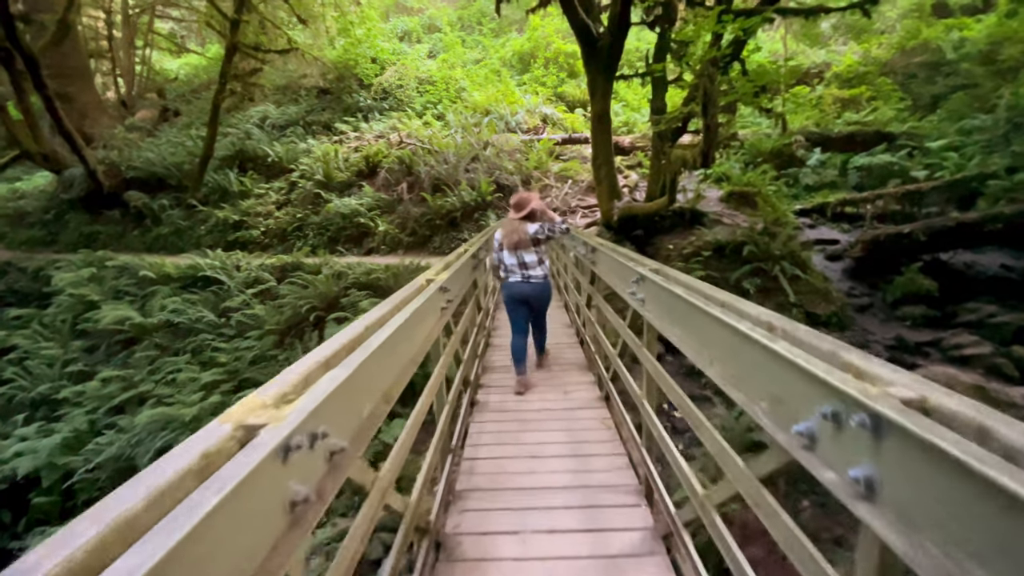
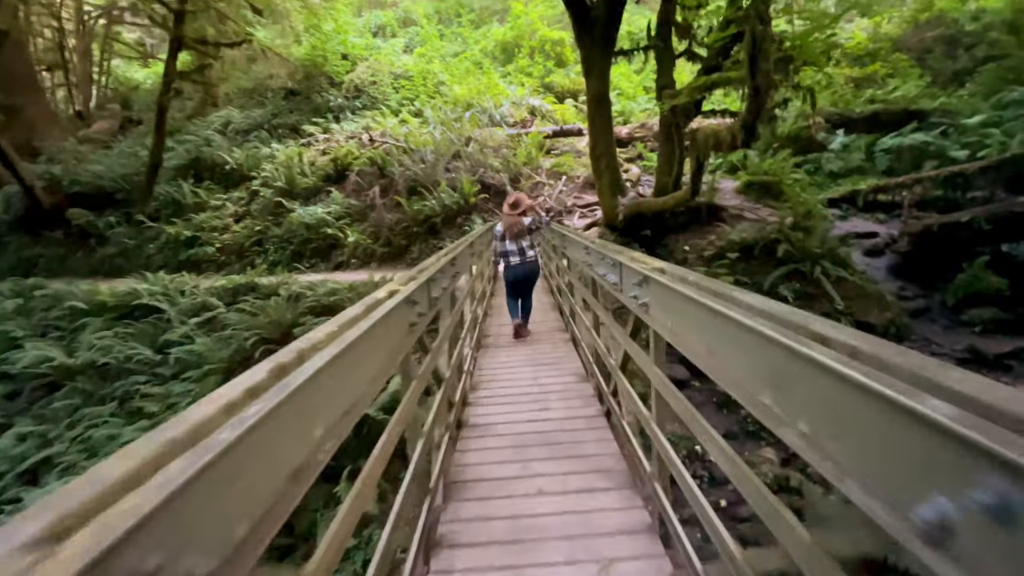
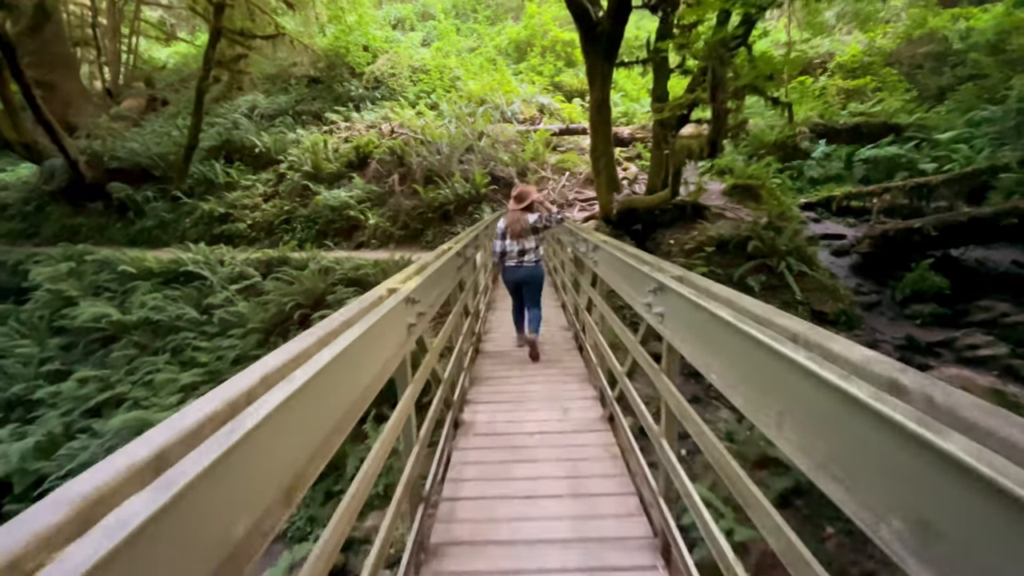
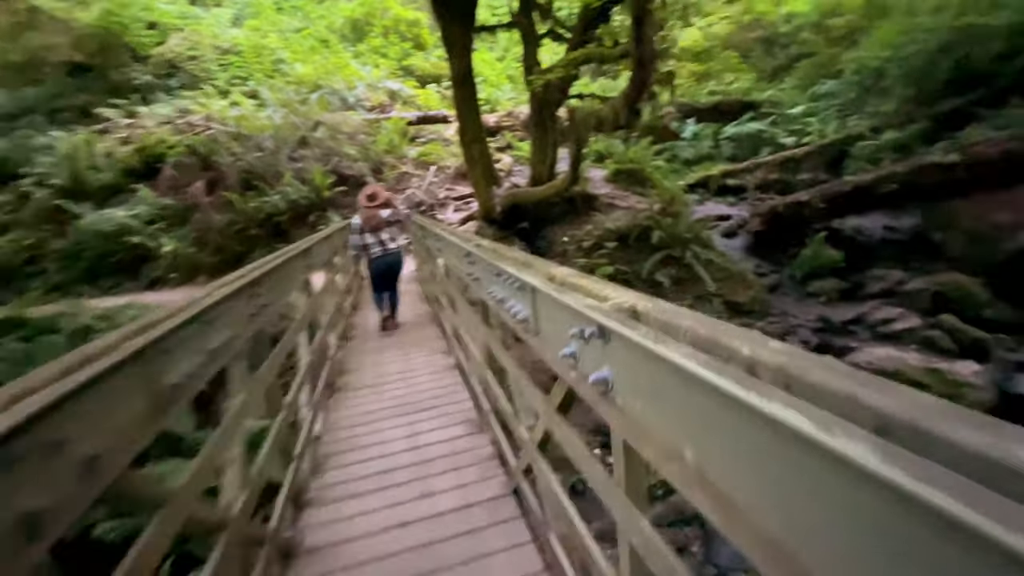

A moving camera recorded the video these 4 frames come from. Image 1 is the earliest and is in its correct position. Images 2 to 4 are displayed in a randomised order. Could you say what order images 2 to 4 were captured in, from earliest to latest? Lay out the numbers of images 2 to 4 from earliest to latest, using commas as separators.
3, 2, 4
